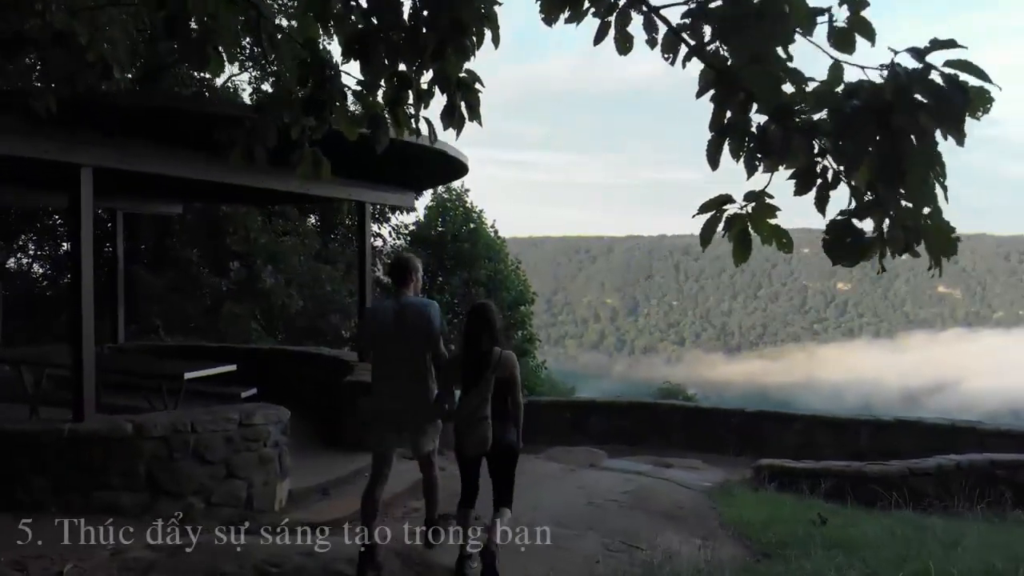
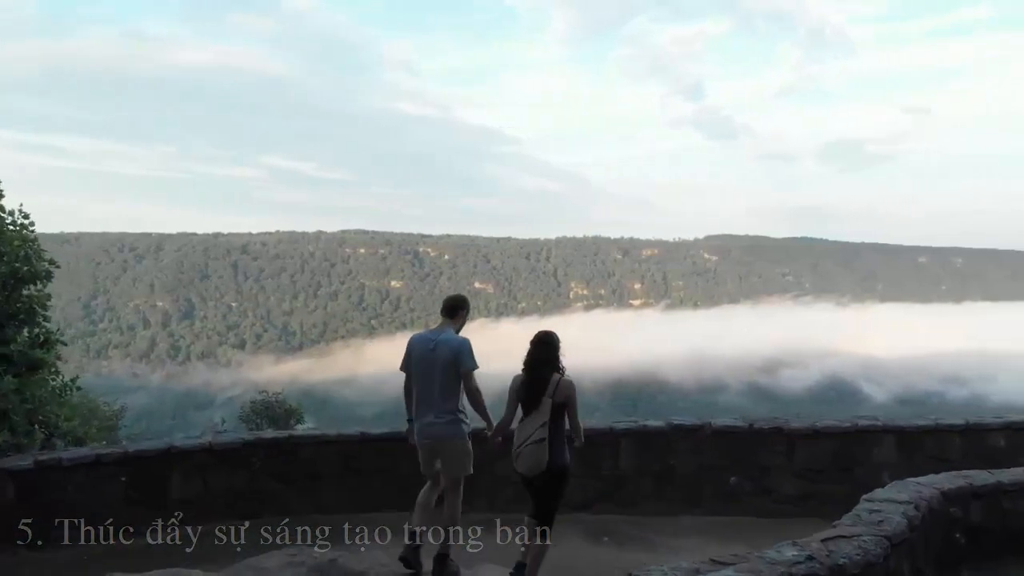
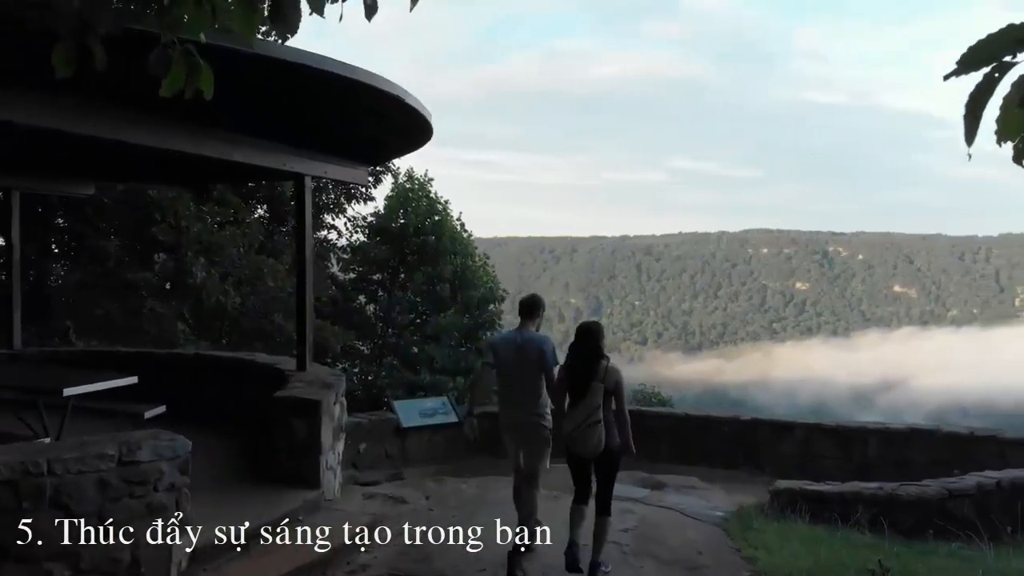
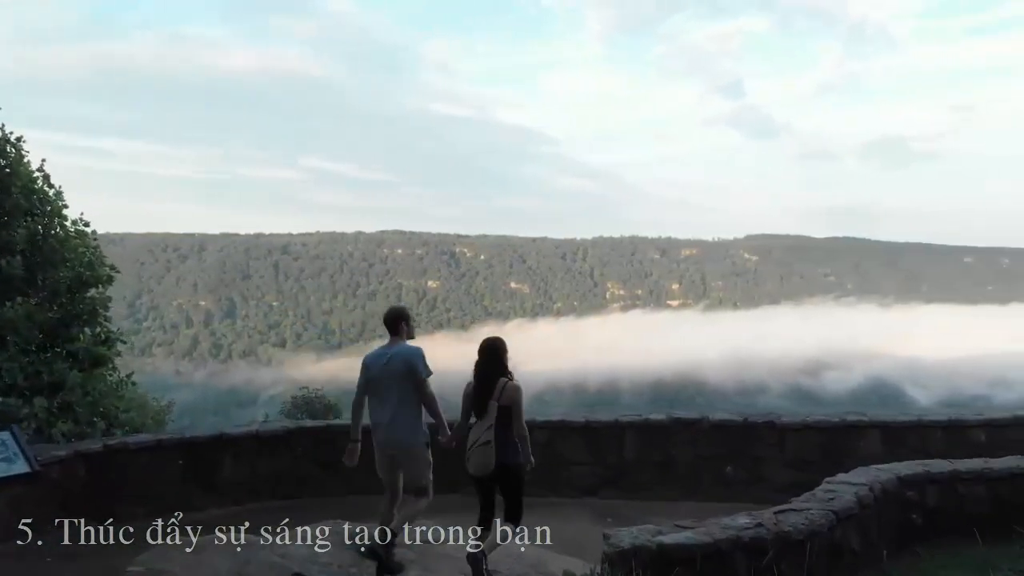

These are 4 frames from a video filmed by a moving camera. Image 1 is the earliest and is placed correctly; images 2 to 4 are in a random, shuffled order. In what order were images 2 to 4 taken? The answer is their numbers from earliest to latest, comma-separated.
3, 4, 2
